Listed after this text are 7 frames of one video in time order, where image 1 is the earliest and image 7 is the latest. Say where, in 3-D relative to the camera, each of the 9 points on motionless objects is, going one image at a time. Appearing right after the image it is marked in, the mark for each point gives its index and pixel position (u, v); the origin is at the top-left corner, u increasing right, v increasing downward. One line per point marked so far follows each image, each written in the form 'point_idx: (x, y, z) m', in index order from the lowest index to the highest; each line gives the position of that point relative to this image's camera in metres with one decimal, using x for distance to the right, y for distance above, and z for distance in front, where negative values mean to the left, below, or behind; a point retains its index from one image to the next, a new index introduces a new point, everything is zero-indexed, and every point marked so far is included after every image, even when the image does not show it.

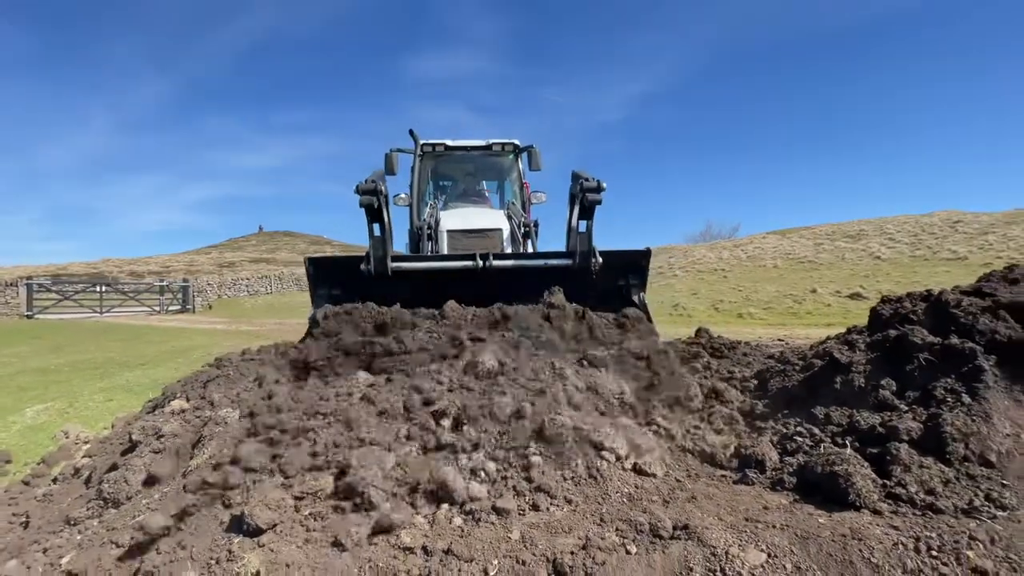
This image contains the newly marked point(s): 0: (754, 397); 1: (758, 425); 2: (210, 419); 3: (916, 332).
0: (+2.3, -1.0, +4.5) m
1: (+2.1, -1.1, +4.0) m
2: (-2.7, -1.2, +4.4) m
3: (+3.2, -0.3, +3.9) m
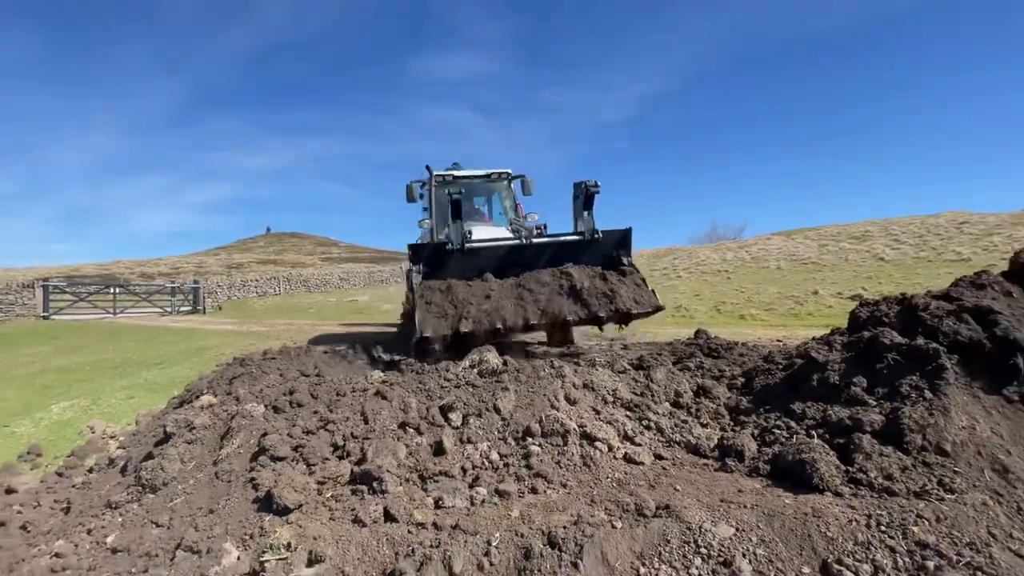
0: (+2.3, -1.1, +4.9) m
1: (+2.1, -1.2, +4.4) m
2: (-2.7, -1.2, +4.8) m
3: (+3.2, -0.4, +4.2) m
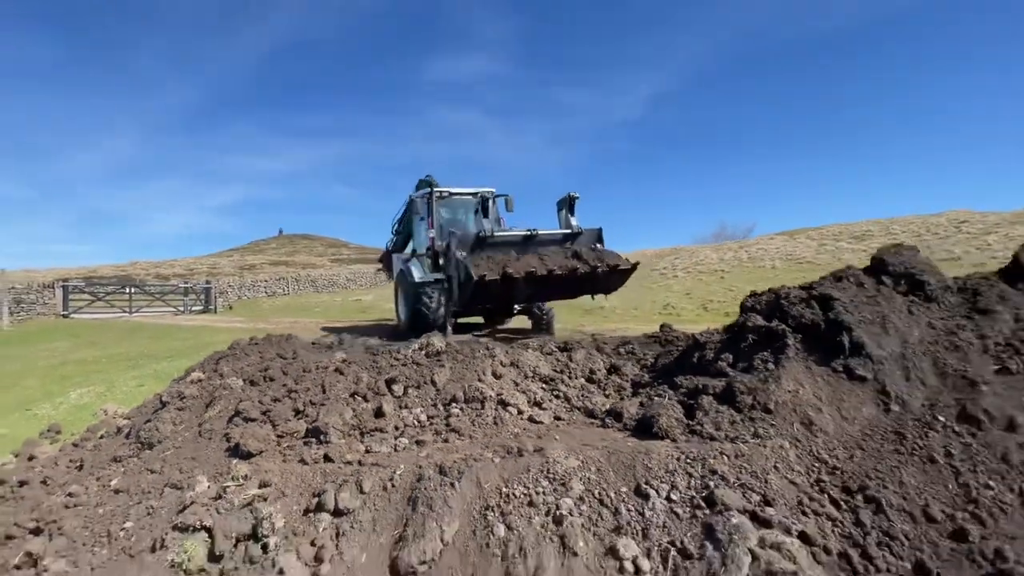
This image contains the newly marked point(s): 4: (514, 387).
0: (+1.6, -1.0, +5.7) m
1: (+1.4, -1.1, +5.2) m
2: (-3.5, -1.2, +5.7) m
3: (+2.5, -0.3, +5.0) m
4: (0.0, -1.1, +5.2) m
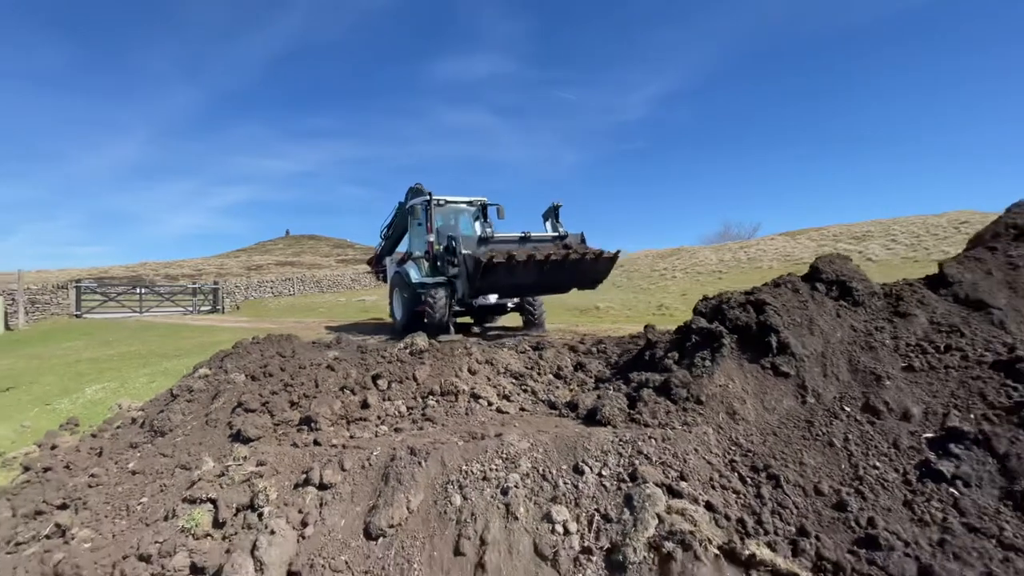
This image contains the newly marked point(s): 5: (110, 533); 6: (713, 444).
0: (+1.3, -1.0, +6.3) m
1: (+1.0, -1.2, +5.8) m
2: (-3.8, -1.2, +6.3) m
3: (+2.1, -0.4, +5.6) m
4: (-0.3, -1.1, +5.8) m
5: (-3.8, -2.3, +4.5) m
6: (+1.8, -1.4, +4.2) m
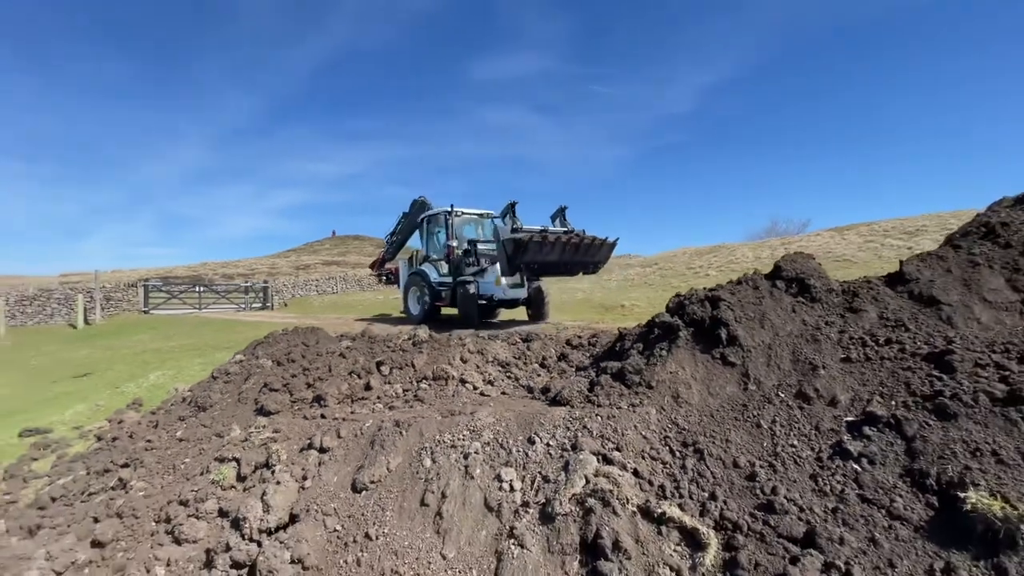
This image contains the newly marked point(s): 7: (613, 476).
0: (+1.1, -1.0, +6.9) m
1: (+0.8, -1.1, +6.4) m
2: (-3.9, -1.2, +7.4) m
3: (+1.9, -0.3, +6.1) m
4: (-0.5, -1.1, +6.6) m
5: (-4.1, -2.3, +5.5) m
6: (+1.4, -1.3, +4.7) m
7: (+0.9, -1.6, +4.1) m
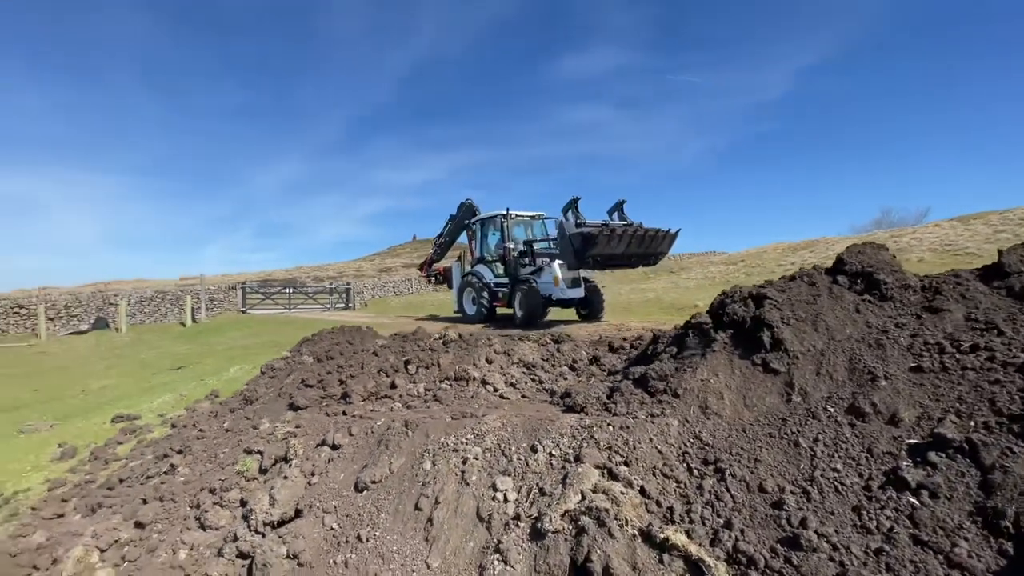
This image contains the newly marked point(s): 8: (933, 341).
0: (+1.4, -1.0, +6.4) m
1: (+1.1, -1.1, +6.0) m
2: (-3.4, -1.2, +7.7) m
3: (+2.1, -0.3, +5.5) m
4: (-0.2, -1.1, +6.4) m
5: (-3.9, -2.3, +5.9) m
6: (+1.4, -1.3, +4.2) m
7: (+0.8, -1.6, +3.7) m
8: (+3.8, -0.5, +4.3) m
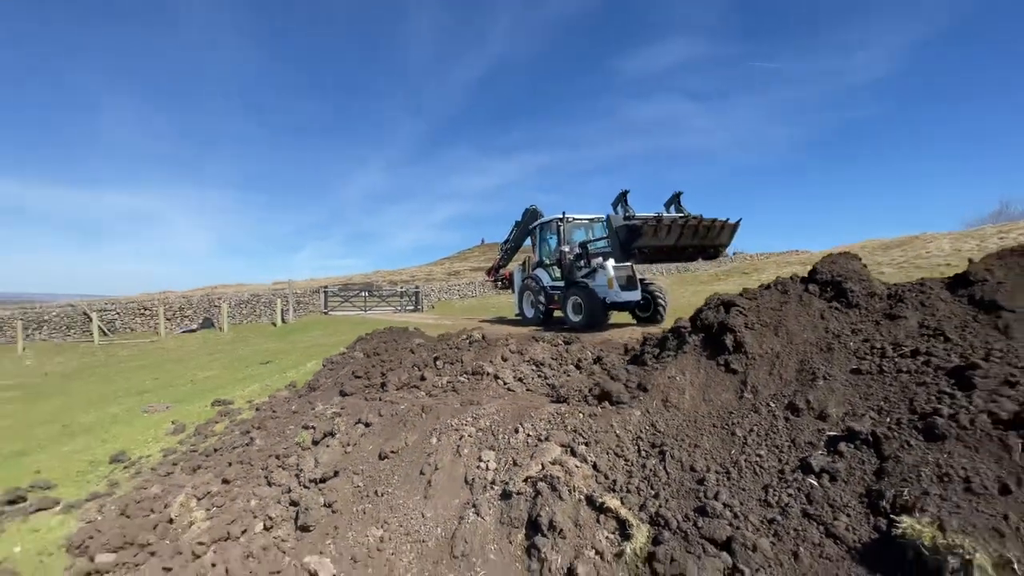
0: (+1.6, -1.1, +7.1) m
1: (+1.2, -1.2, +6.7) m
2: (-3.0, -1.3, +9.1) m
3: (+2.1, -0.4, +6.1) m
4: (0.0, -1.2, +7.3) m
5: (-3.7, -2.4, +7.4) m
6: (+1.2, -1.4, +5.0) m
7: (+0.5, -1.7, +4.5) m
8: (+3.6, -0.6, +4.7) m
